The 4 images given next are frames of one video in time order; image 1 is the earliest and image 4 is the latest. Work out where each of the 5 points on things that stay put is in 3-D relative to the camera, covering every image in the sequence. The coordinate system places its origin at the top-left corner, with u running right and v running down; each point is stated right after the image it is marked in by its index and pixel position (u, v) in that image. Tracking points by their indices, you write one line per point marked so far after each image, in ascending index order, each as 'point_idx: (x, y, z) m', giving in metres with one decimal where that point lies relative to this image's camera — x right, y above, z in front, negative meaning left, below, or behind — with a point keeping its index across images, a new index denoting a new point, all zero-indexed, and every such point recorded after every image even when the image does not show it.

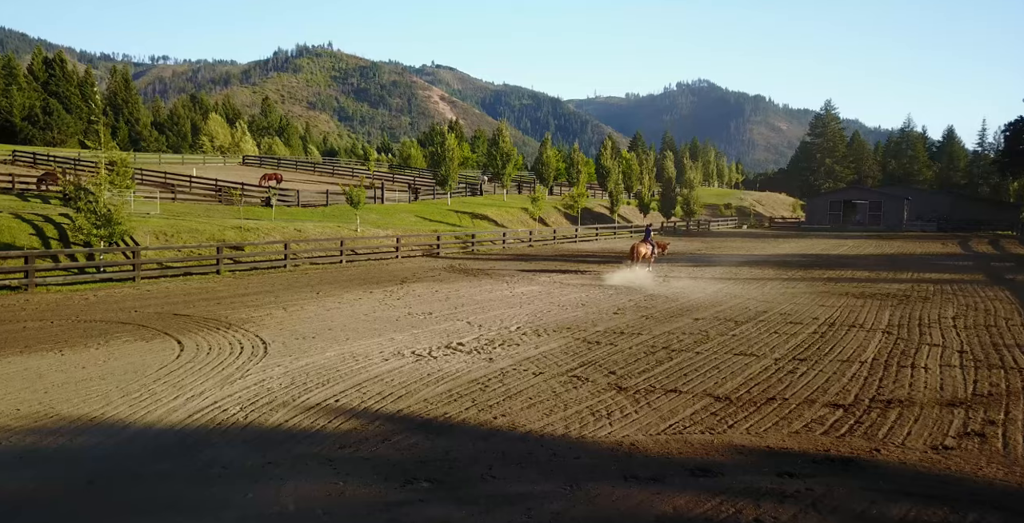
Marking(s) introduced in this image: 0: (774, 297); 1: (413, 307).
0: (+5.9, -0.8, +16.2) m
1: (-2.0, -1.0, +14.7) m
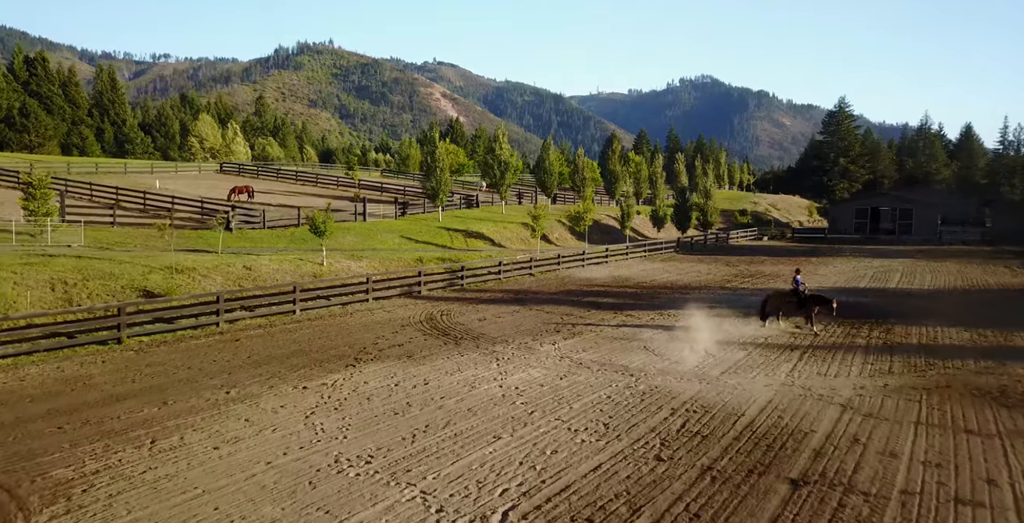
0: (+5.7, -2.2, +11.1) m
1: (-2.2, -2.4, +9.7) m
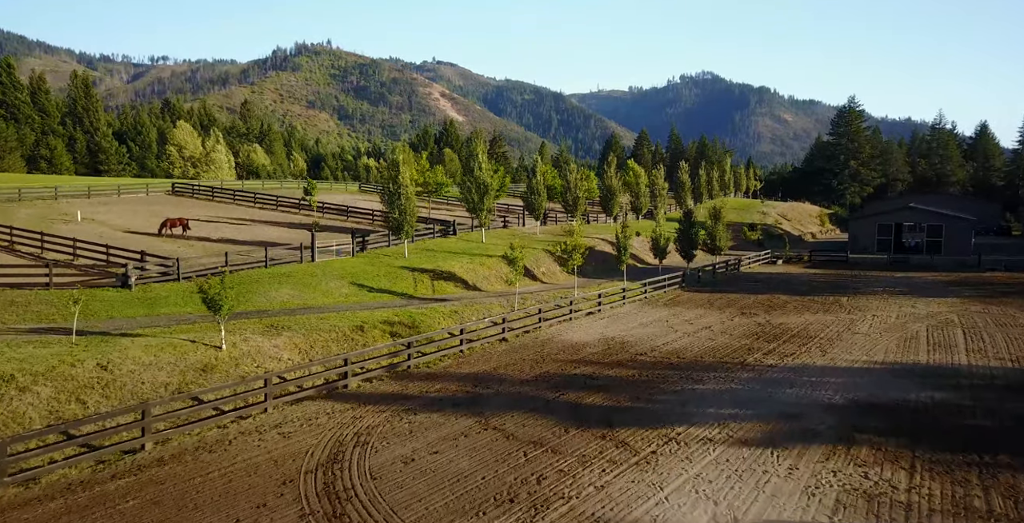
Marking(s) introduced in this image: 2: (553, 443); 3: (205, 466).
0: (+4.6, -4.3, +5.1) m
1: (-3.4, -4.6, +3.7) m
2: (+0.9, -3.6, +14.5) m
3: (-5.7, -3.8, +13.3) m
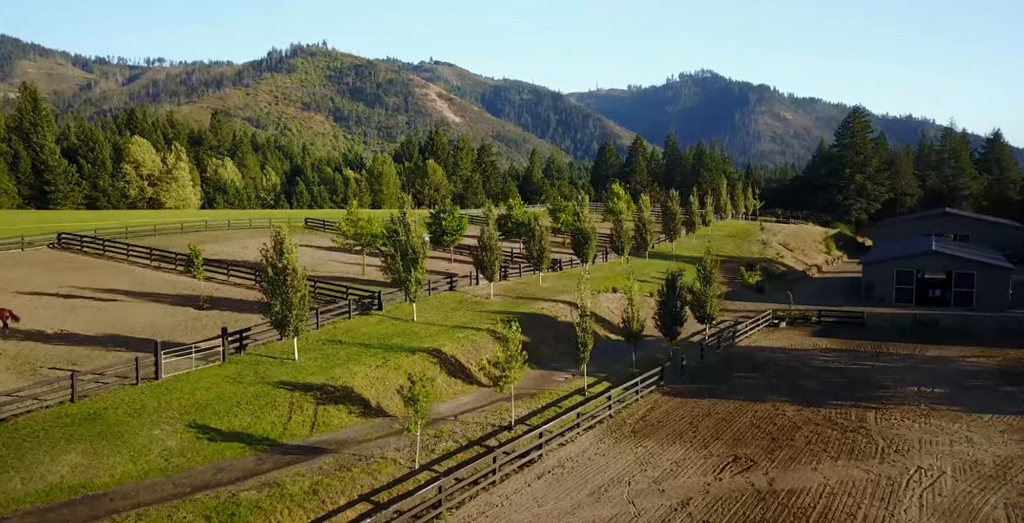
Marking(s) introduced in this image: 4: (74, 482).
0: (+1.6, -8.4, -3.6) m
1: (-6.3, -8.6, -5.0) m
2: (-2.1, -7.7, +5.9) m
3: (-8.6, -7.9, +4.7) m
4: (-11.2, -5.5, +18.2) m
